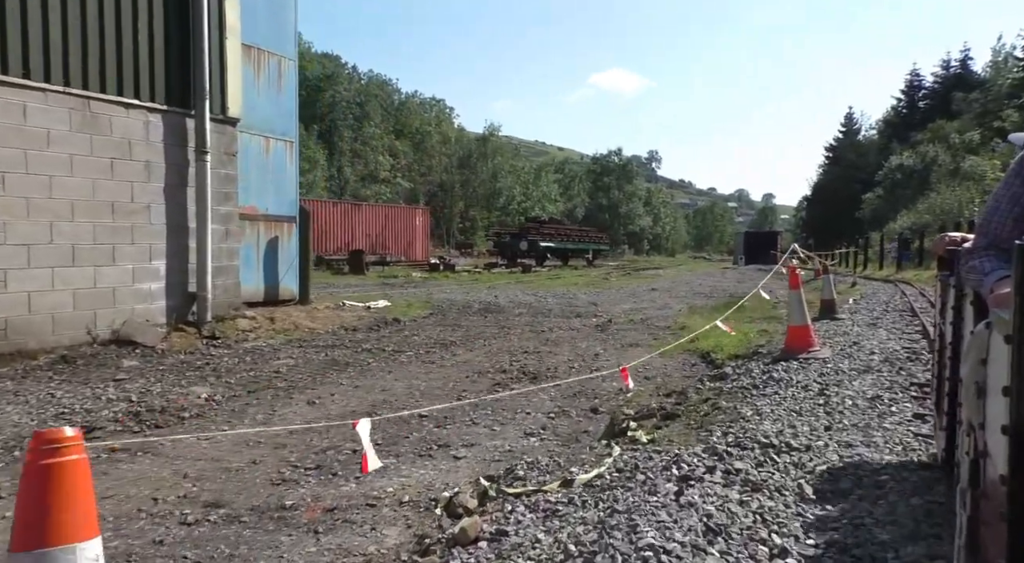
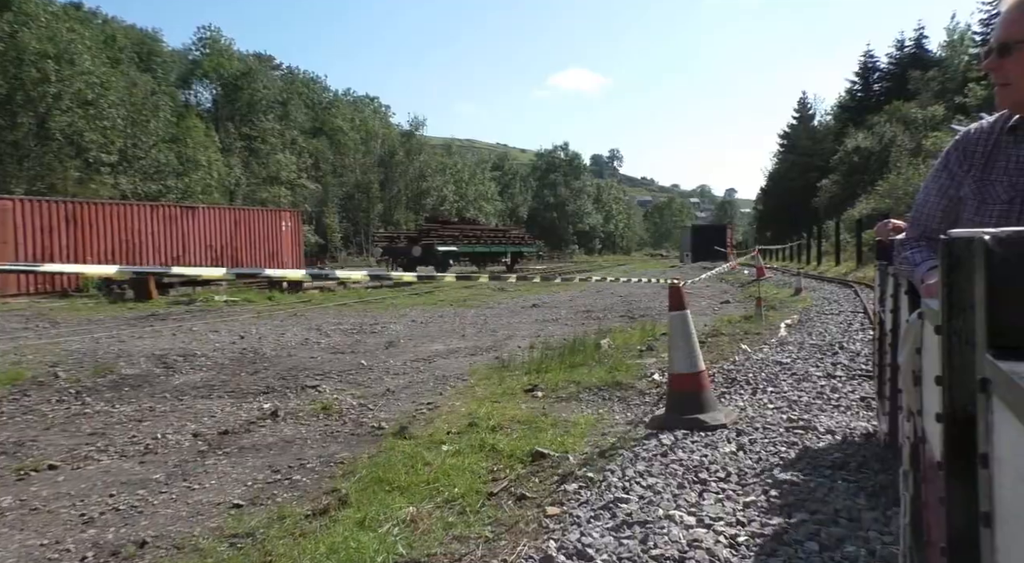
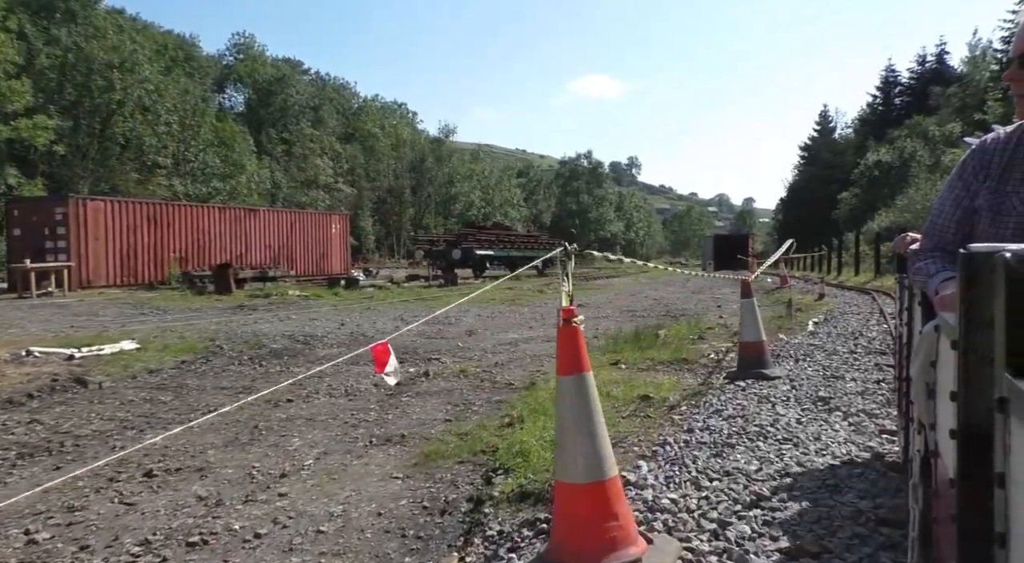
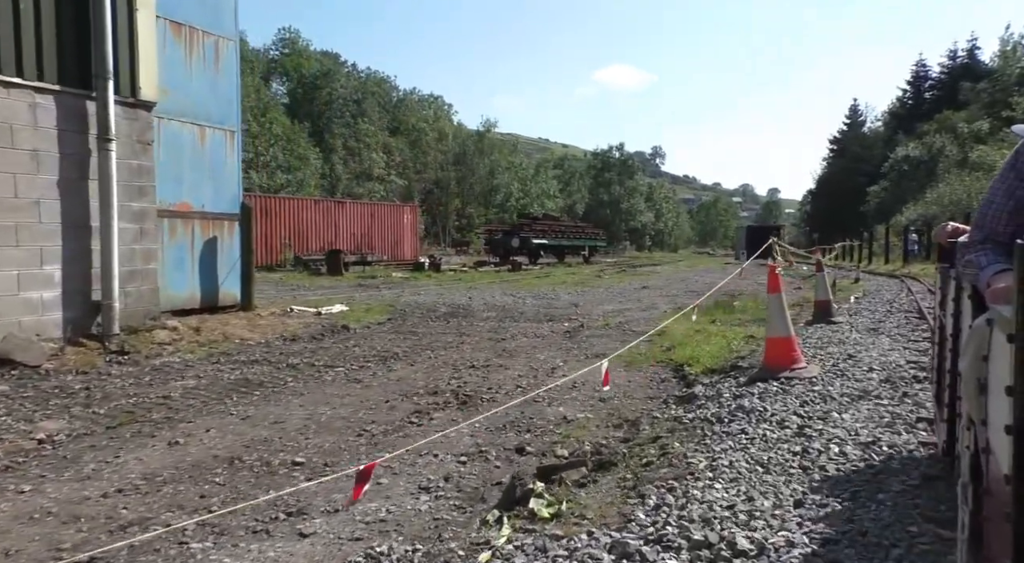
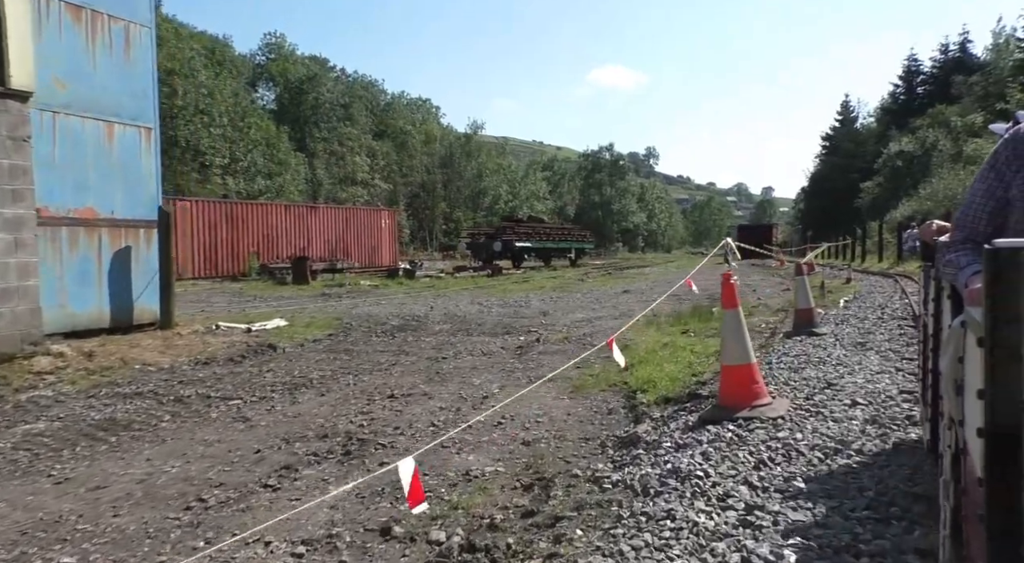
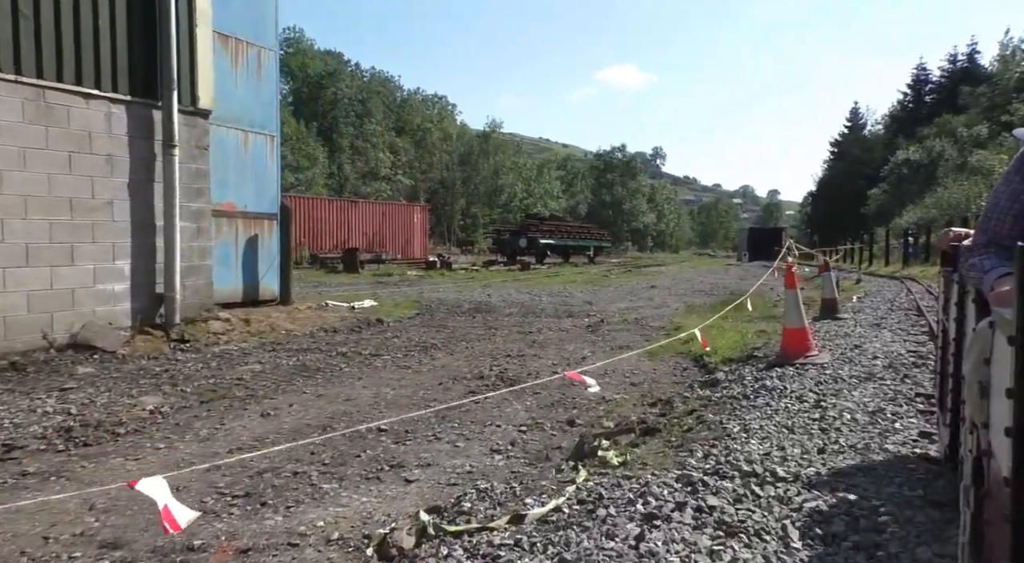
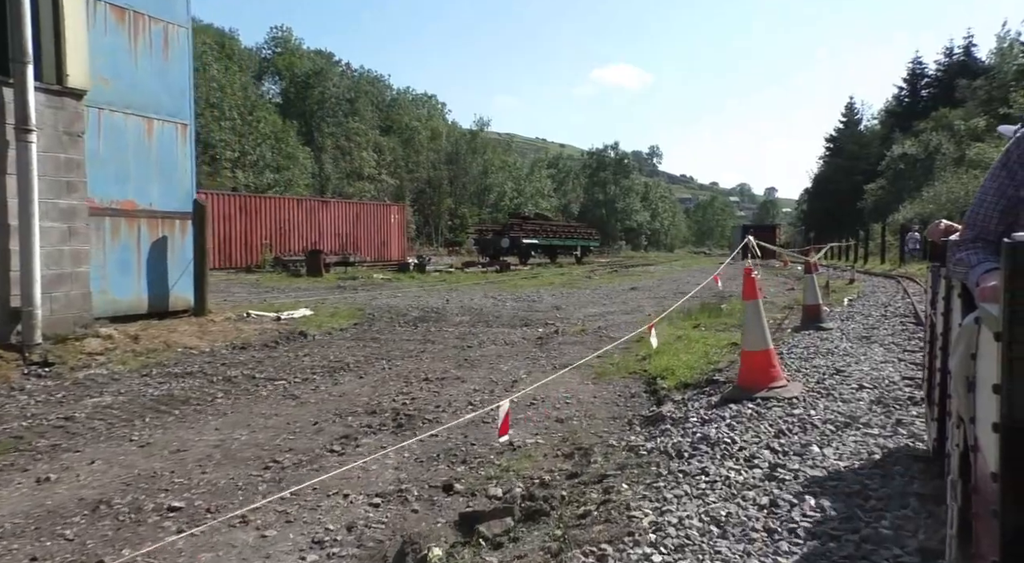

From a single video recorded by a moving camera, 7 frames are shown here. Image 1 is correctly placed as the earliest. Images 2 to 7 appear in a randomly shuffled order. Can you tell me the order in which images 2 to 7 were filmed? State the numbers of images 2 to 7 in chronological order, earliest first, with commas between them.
6, 4, 7, 5, 3, 2
